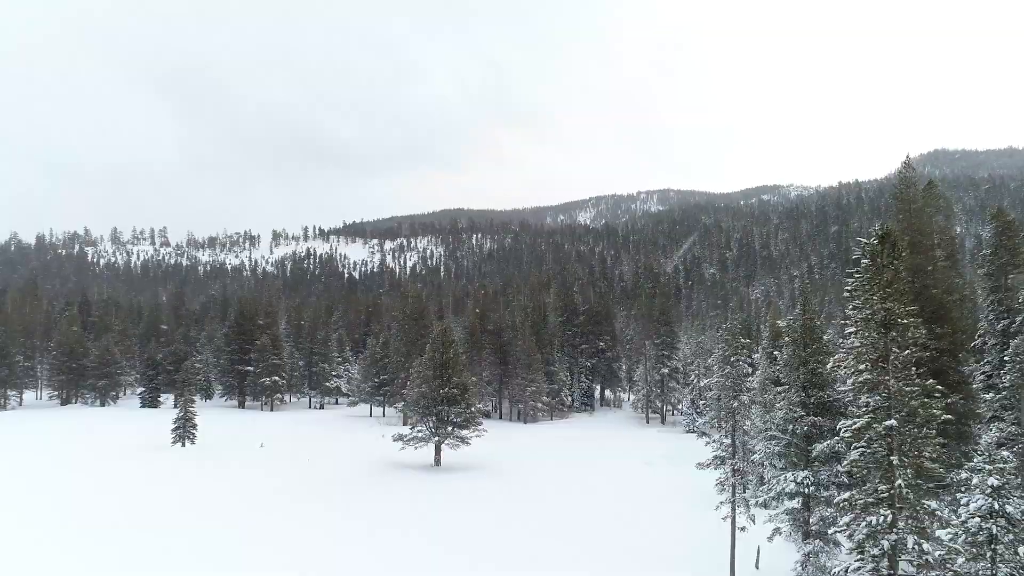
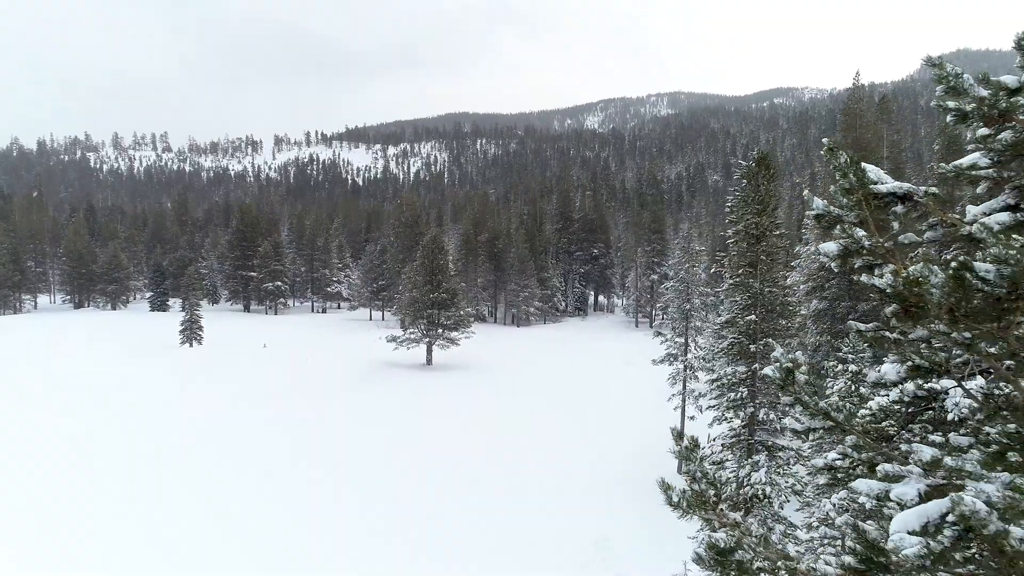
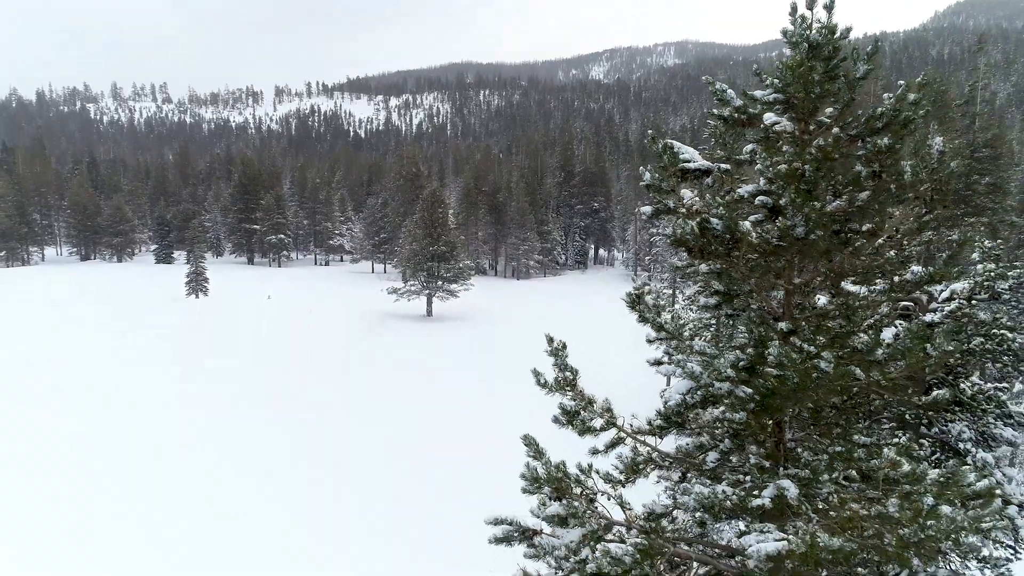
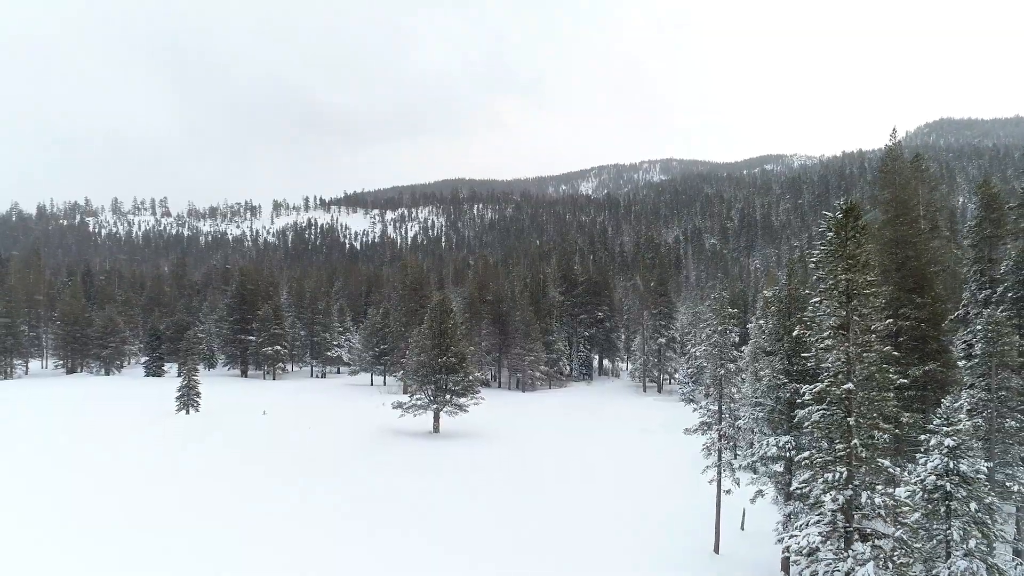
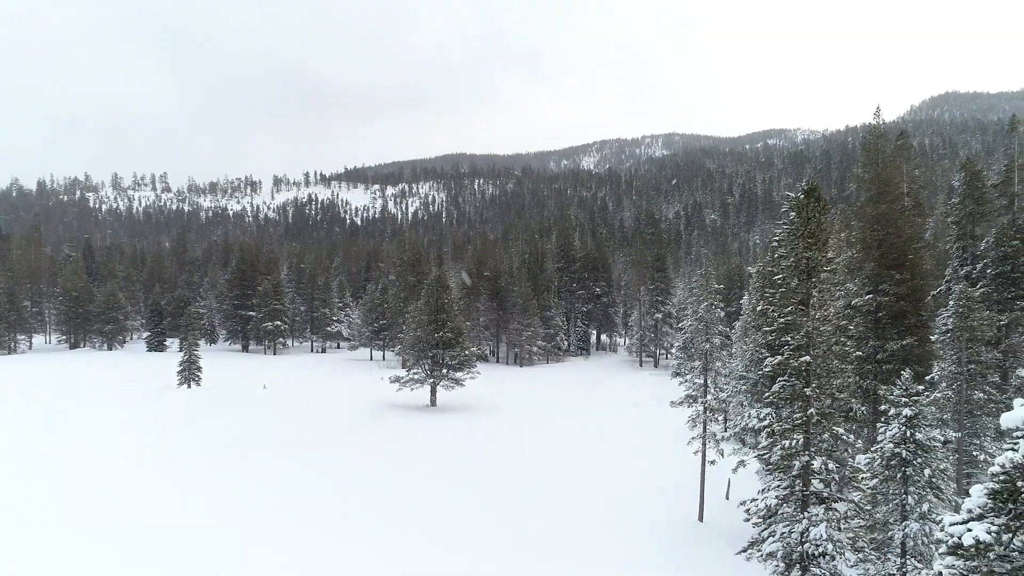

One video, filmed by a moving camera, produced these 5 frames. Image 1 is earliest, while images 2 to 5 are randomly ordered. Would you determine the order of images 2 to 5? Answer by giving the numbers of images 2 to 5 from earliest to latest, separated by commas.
4, 5, 2, 3
